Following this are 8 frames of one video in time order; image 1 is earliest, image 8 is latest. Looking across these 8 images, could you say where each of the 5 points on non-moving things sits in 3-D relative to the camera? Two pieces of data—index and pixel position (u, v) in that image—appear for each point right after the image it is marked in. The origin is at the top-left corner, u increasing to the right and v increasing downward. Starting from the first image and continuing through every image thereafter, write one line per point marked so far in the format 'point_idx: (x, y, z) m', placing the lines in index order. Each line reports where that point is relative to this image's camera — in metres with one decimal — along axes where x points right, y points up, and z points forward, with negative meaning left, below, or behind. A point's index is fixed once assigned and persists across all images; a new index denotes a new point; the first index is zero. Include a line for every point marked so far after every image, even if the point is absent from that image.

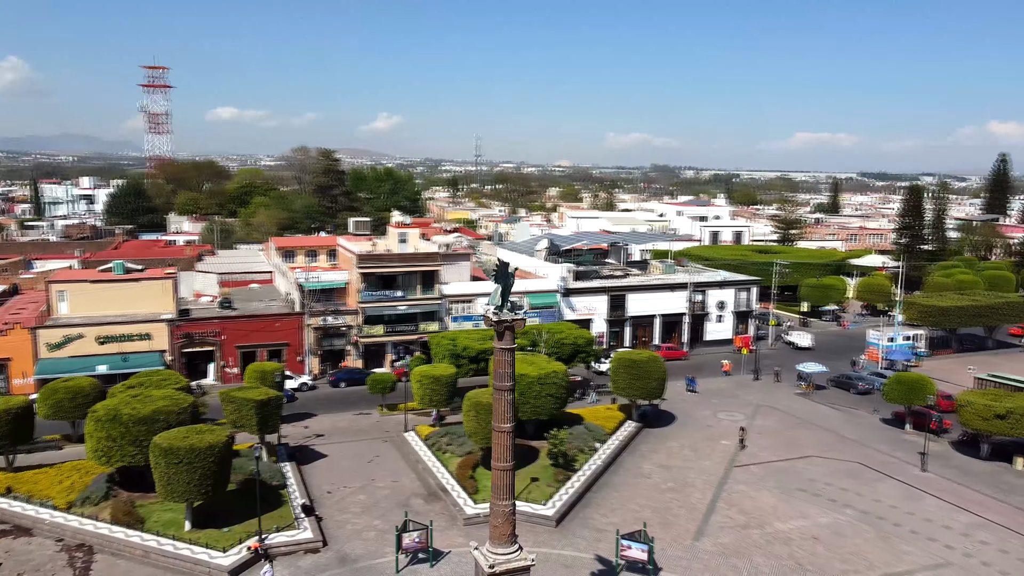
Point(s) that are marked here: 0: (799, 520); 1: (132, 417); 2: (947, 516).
0: (+6.8, -5.5, +19.4) m
1: (-8.5, -2.9, +18.4) m
2: (+10.5, -5.5, +19.8) m
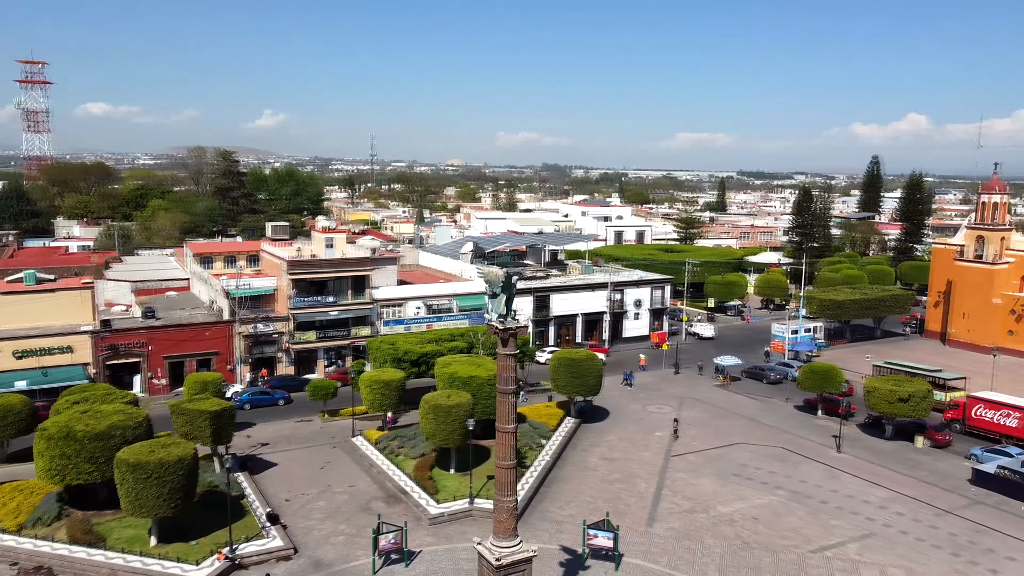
0: (+5.8, -5.5, +21.0) m
1: (-9.3, -3.2, +18.0) m
2: (+9.5, -5.4, +21.8) m
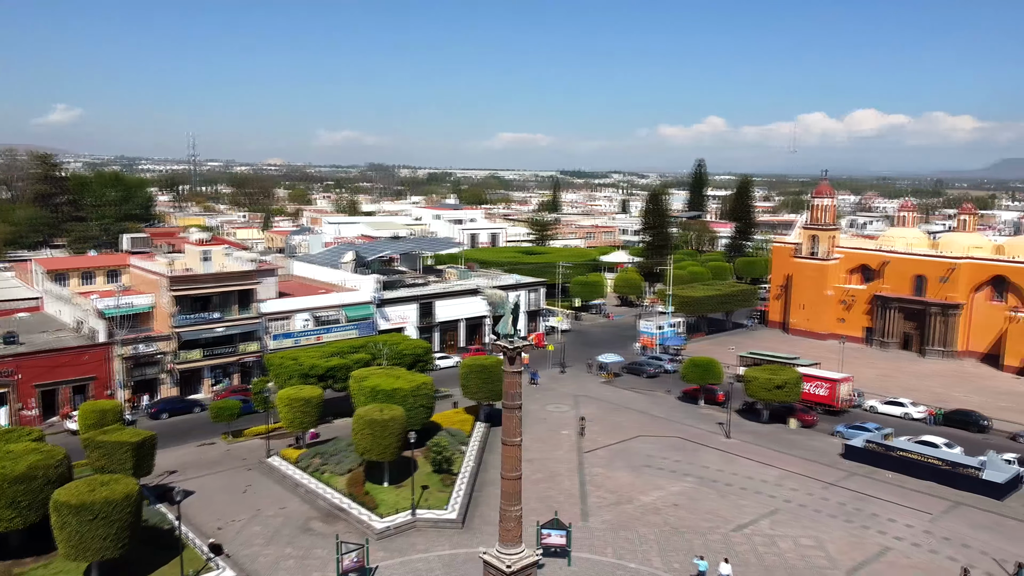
0: (+4.0, -5.6, +22.7) m
1: (-10.2, -3.8, +16.6) m
2: (+7.4, -5.5, +24.3) m
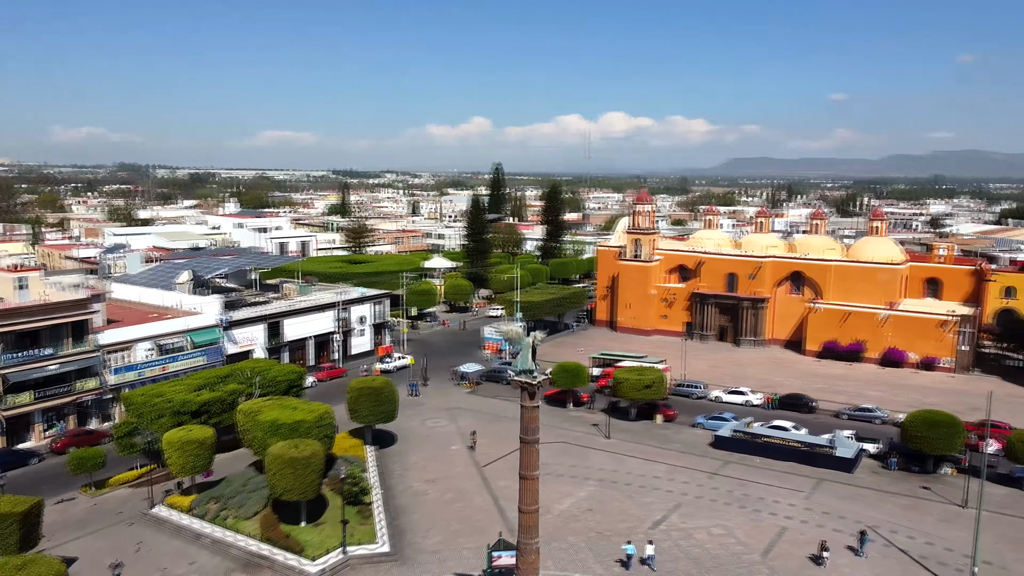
0: (+1.6, -6.1, +23.5) m
1: (-10.5, -4.8, +13.7) m
2: (+4.4, -5.7, +26.0) m
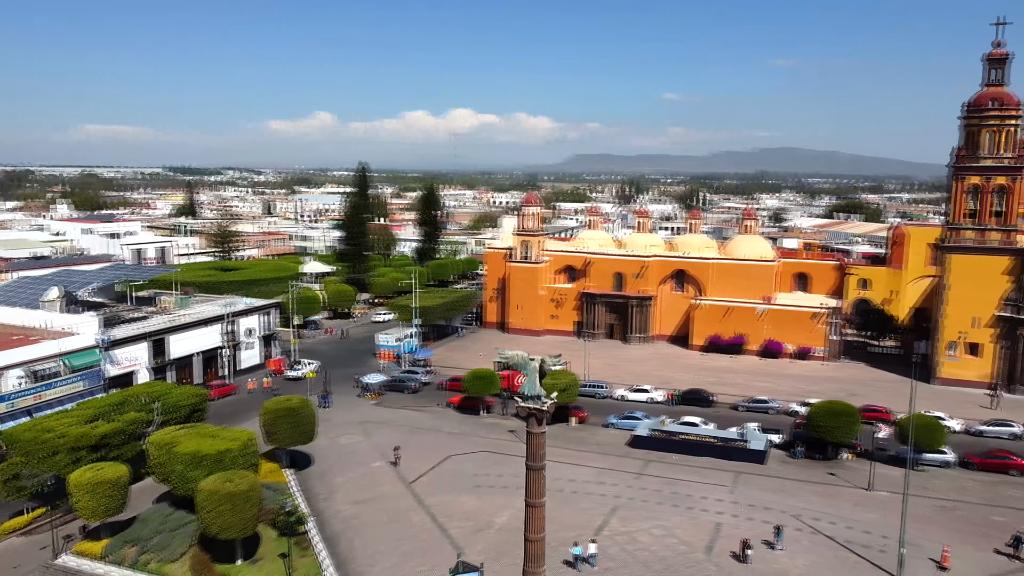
0: (-0.2, -6.3, +23.3) m
1: (-10.3, -5.4, +11.5) m
2: (+2.1, -5.9, +26.2) m
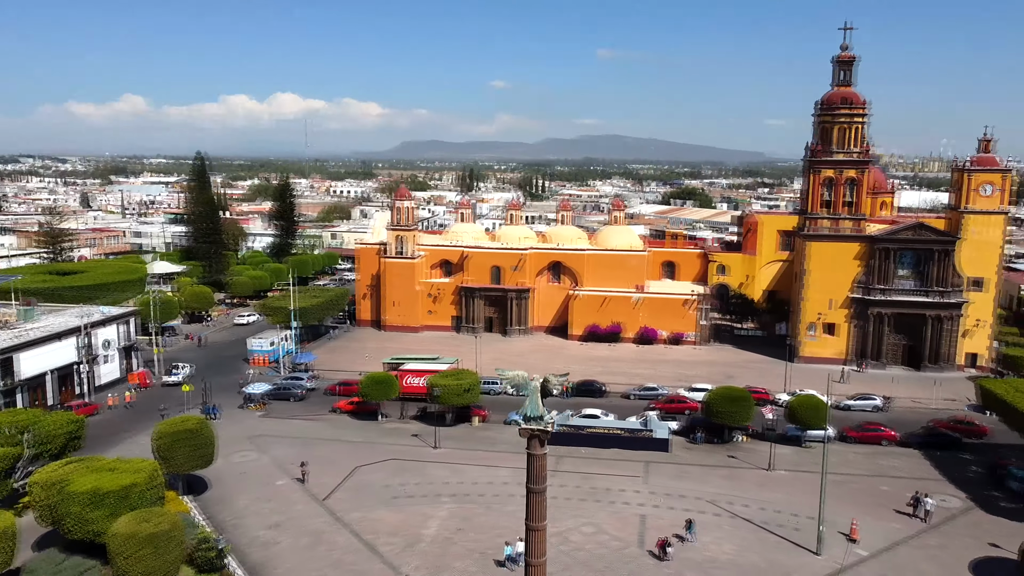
0: (-2.2, -6.4, +22.6) m
1: (-9.8, -6.0, +9.0) m
2: (-0.6, -5.9, +25.9) m
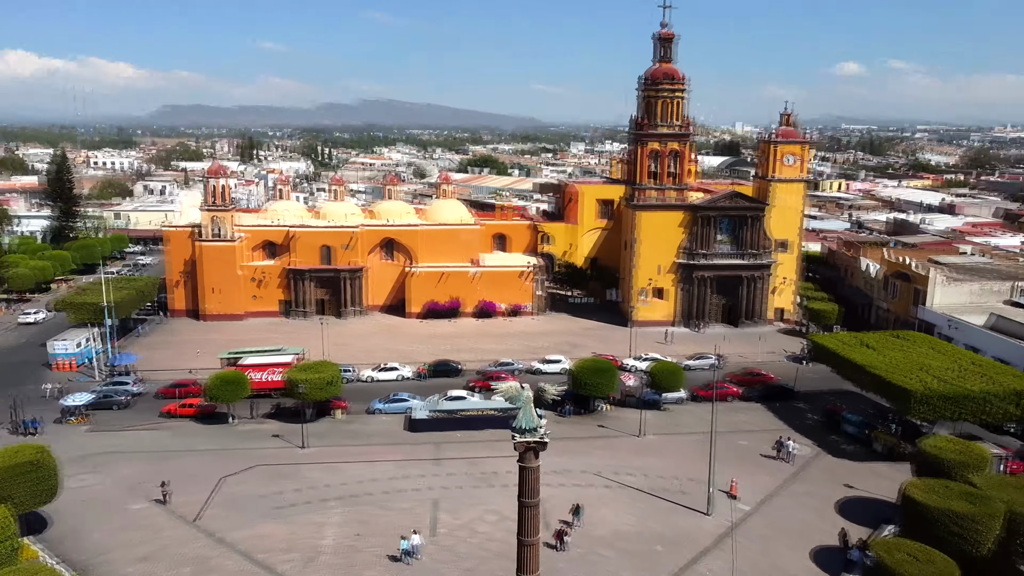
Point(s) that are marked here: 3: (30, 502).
0: (-4.8, -6.2, +21.2) m
1: (-8.6, -6.7, +6.1) m
2: (-4.1, -5.6, +24.8) m
3: (-11.6, -5.1, +19.6) m
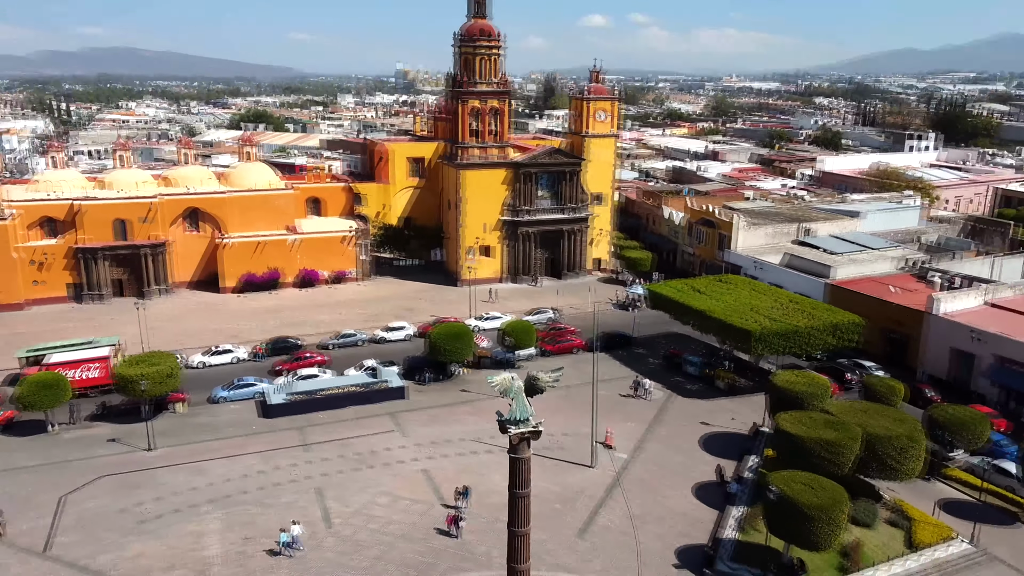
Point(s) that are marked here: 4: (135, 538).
0: (-7.2, -5.9, +19.4) m
1: (-6.7, -7.4, +3.9) m
2: (-7.6, -5.0, +23.0) m
3: (-13.3, -5.3, +16.0) m
4: (-8.9, -5.9, +19.4) m
